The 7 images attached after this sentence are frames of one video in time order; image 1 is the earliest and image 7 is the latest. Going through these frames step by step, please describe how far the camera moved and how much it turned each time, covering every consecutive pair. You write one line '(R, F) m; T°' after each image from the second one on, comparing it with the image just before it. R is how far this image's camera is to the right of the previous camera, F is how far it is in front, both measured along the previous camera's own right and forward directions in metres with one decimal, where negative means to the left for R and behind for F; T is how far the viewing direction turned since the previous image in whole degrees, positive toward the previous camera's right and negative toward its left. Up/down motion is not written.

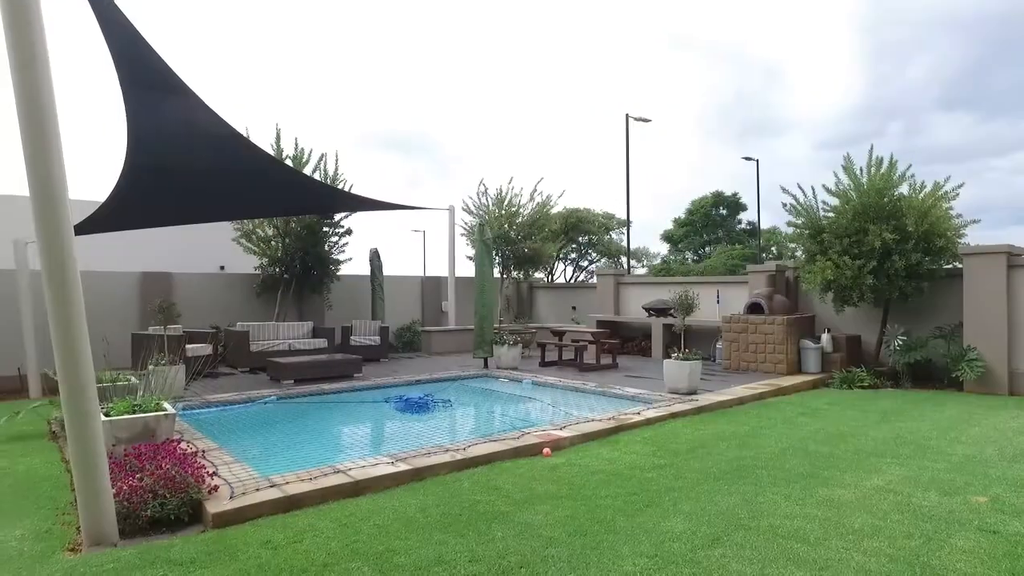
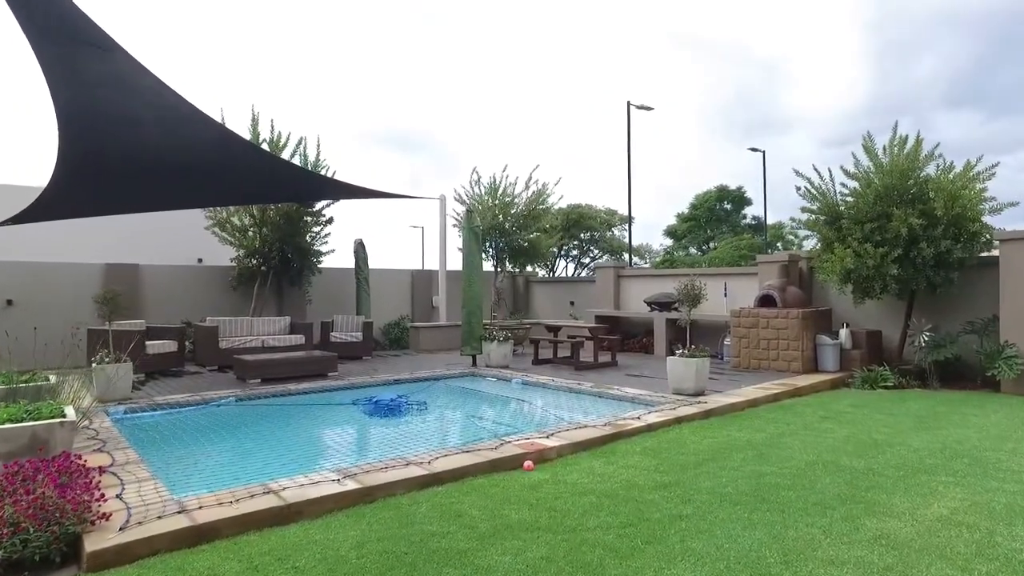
(+0.2, +0.7) m; 0°
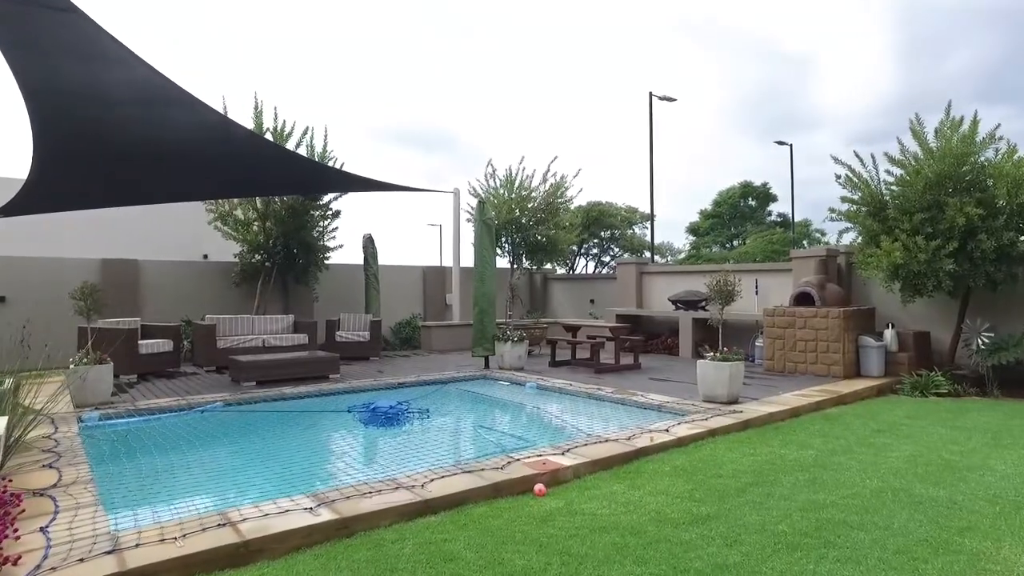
(+0.1, +0.6) m; -2°
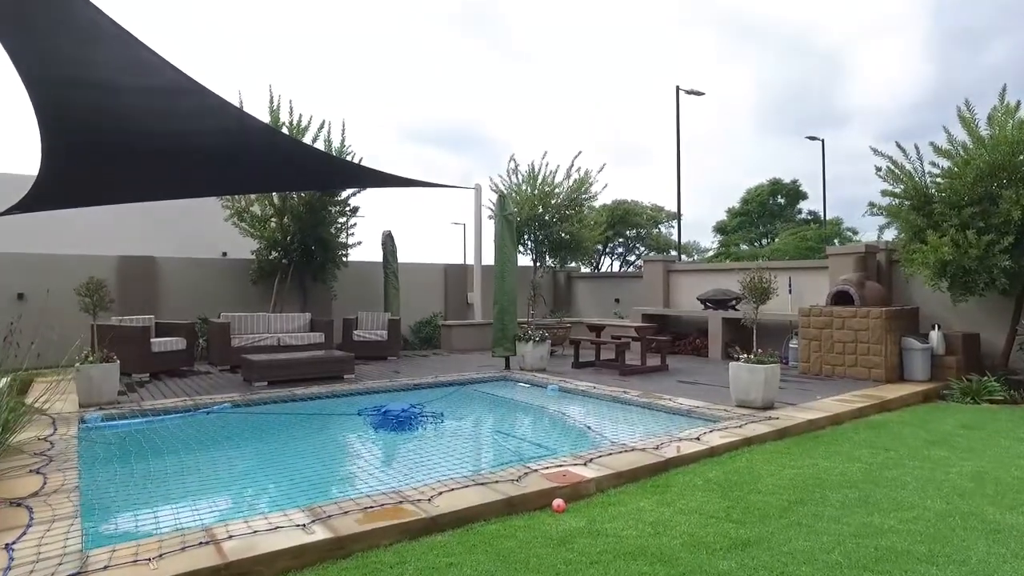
(0.0, +0.3) m; -2°
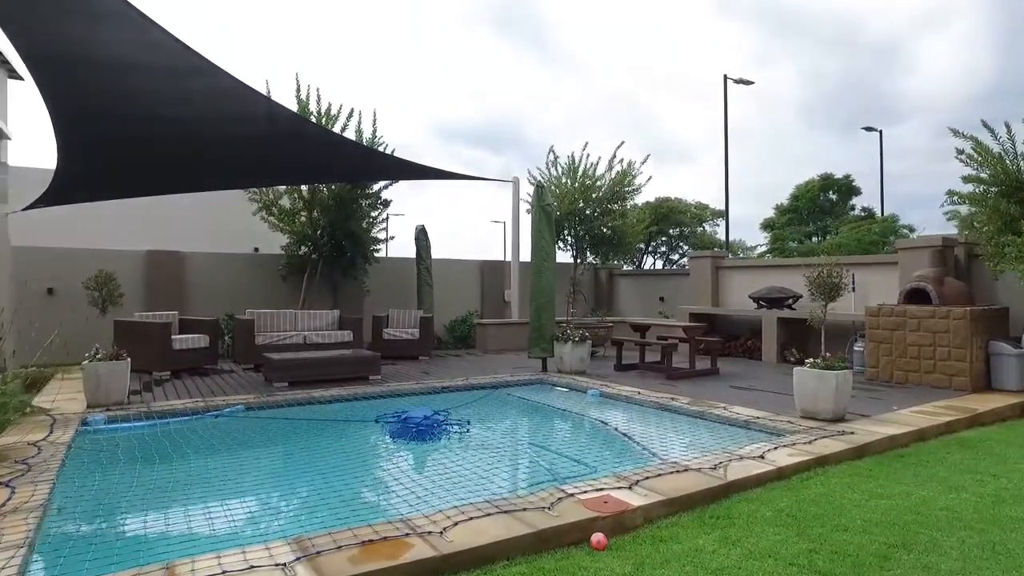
(0.0, +0.5) m; -3°
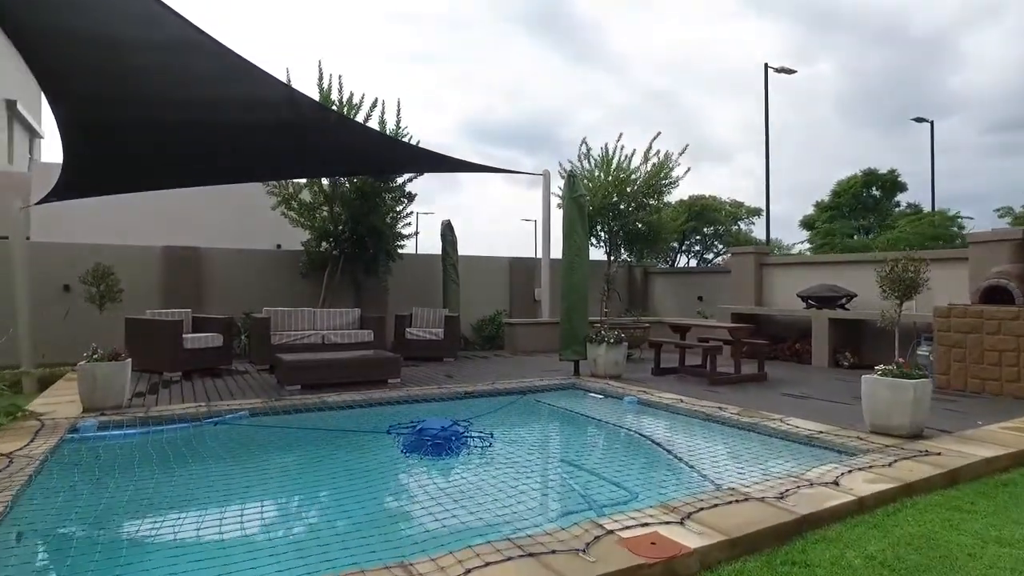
(0.0, +0.5) m; -3°
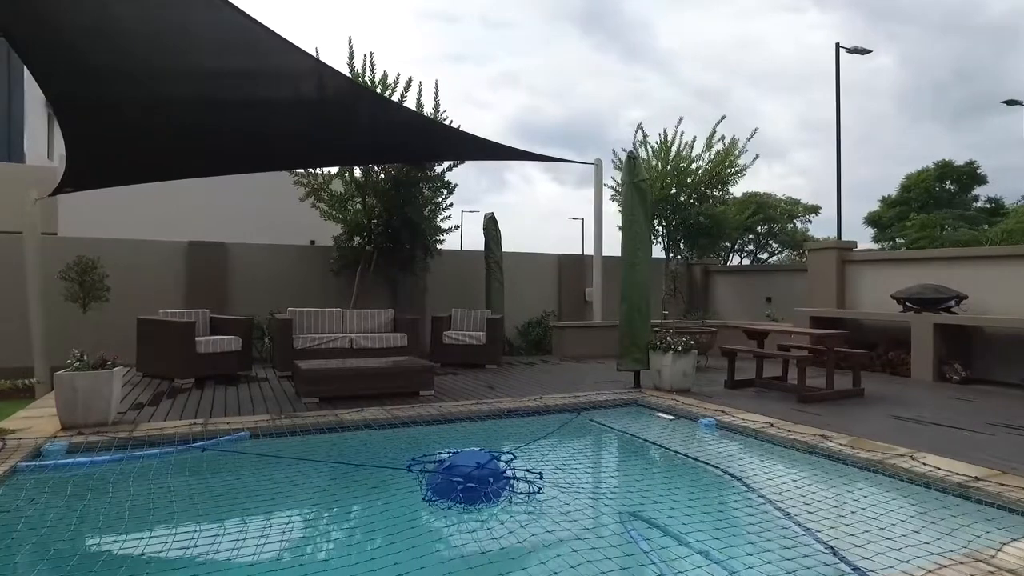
(0.0, +0.9) m; -4°
